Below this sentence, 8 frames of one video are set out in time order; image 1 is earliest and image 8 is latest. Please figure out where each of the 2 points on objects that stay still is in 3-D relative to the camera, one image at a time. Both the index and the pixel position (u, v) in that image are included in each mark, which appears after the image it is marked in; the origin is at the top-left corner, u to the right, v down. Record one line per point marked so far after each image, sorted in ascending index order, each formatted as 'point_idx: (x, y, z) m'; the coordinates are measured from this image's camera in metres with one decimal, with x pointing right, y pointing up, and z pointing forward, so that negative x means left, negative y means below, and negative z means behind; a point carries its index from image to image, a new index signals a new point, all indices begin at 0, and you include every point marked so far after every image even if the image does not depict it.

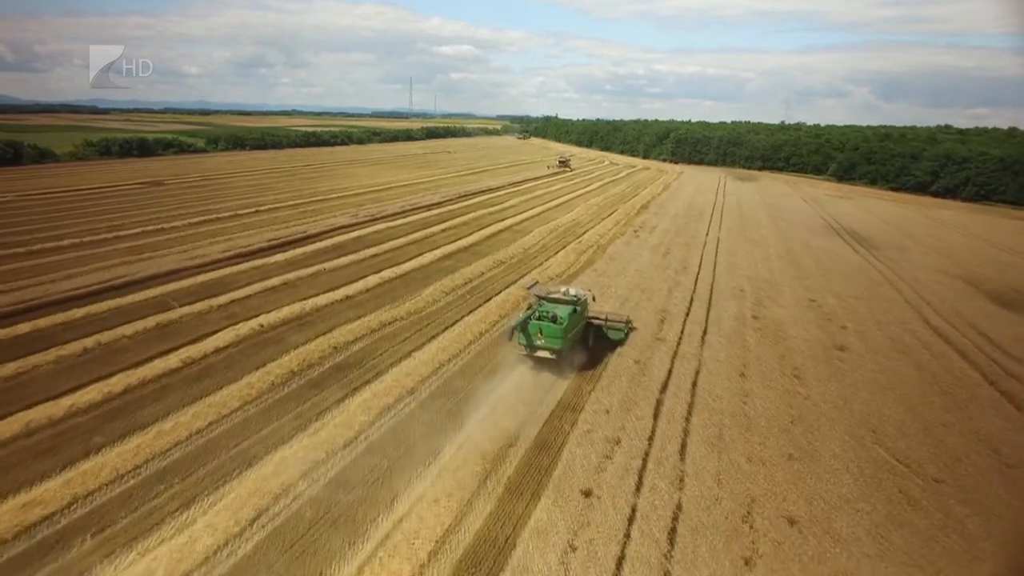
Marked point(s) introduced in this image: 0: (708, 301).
0: (+4.8, -0.3, +16.8) m
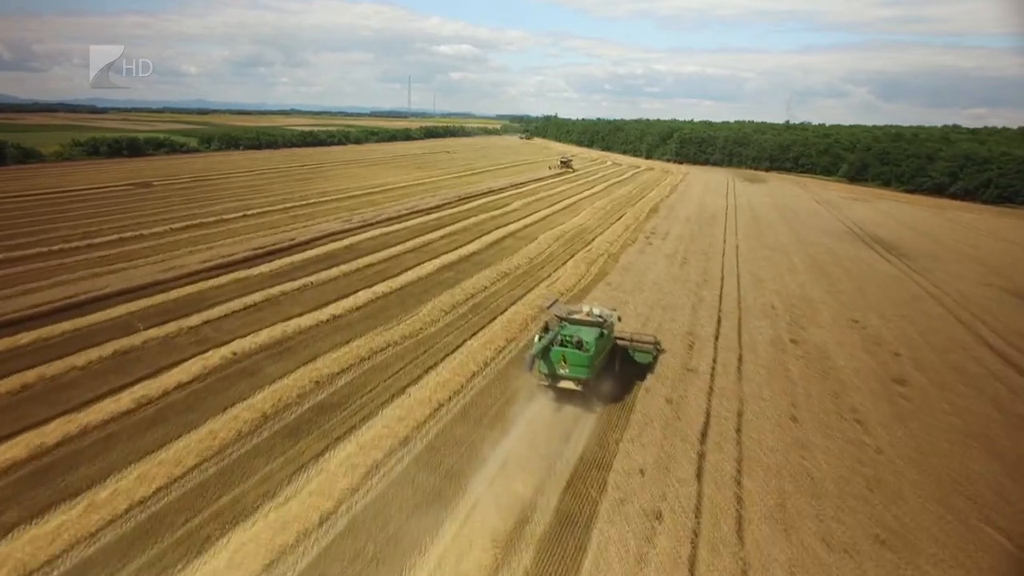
0: (+5.0, -0.7, +15.1) m
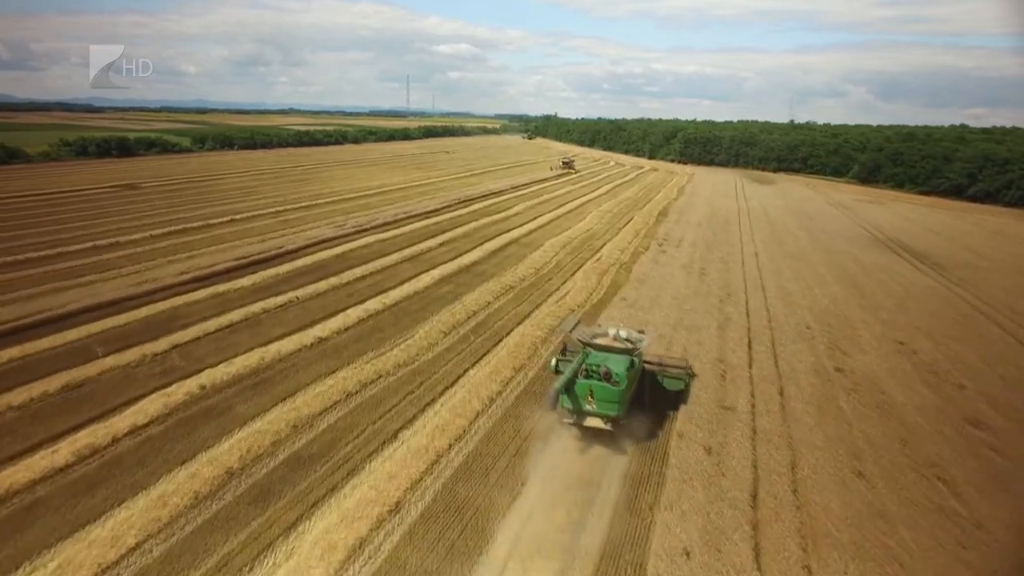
0: (+5.1, -1.1, +13.5) m
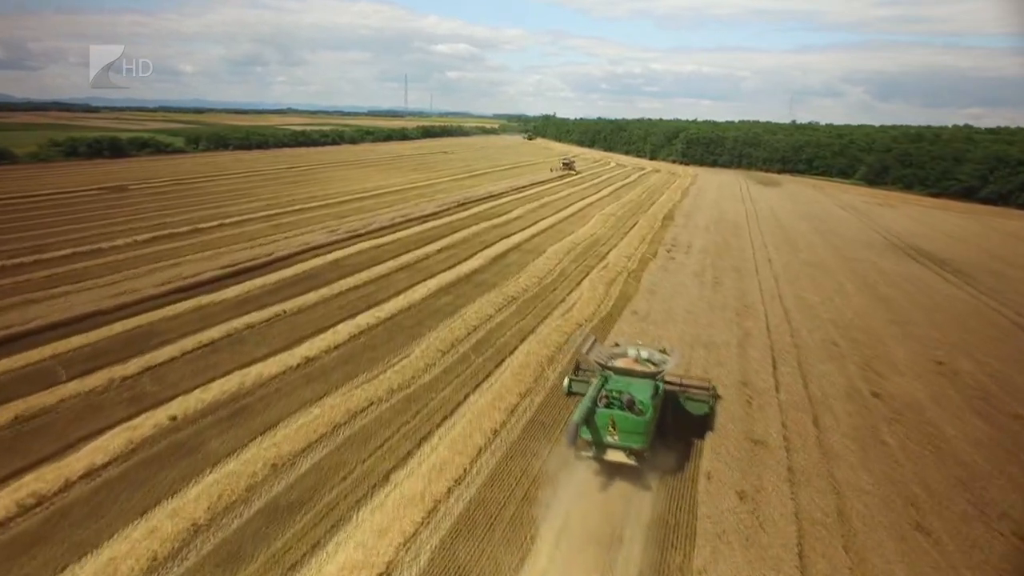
0: (+5.2, -1.4, +12.4) m
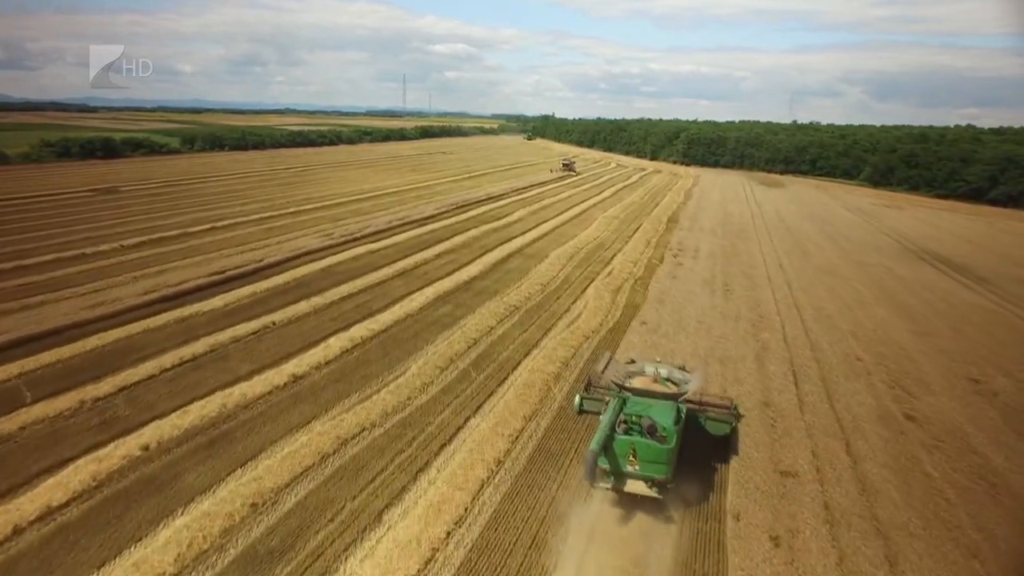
0: (+5.2, -1.6, +11.6) m
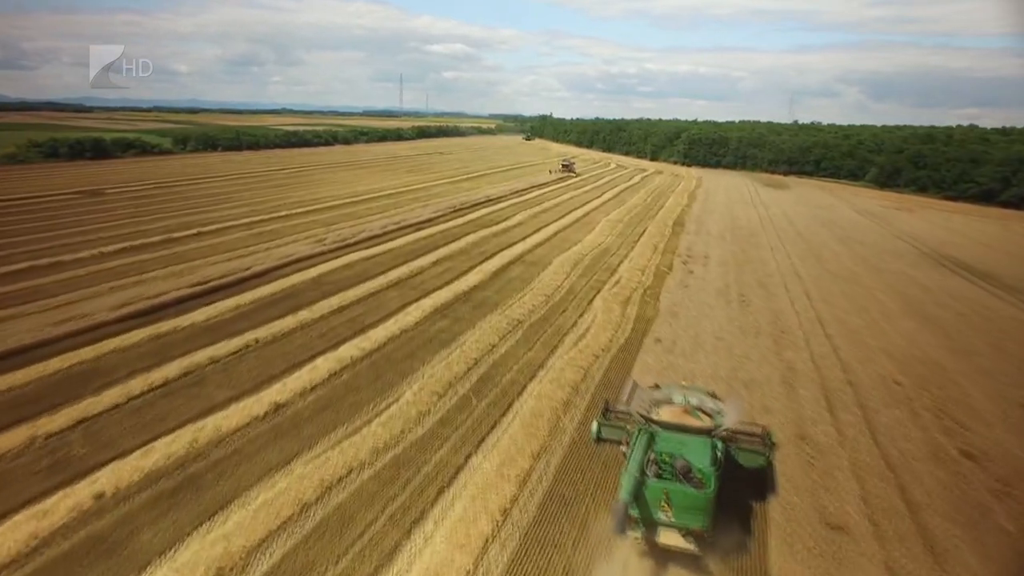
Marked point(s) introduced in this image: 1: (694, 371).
0: (+5.3, -1.9, +10.5) m
1: (+3.2, -1.5, +12.2) m
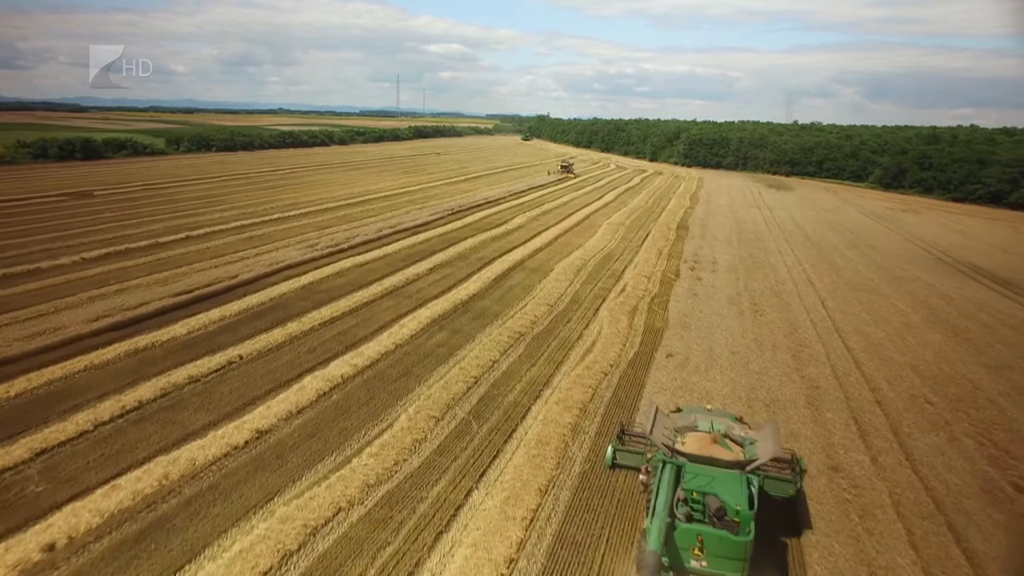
0: (+5.4, -2.1, +9.6) m
1: (+3.3, -1.7, +11.4) m
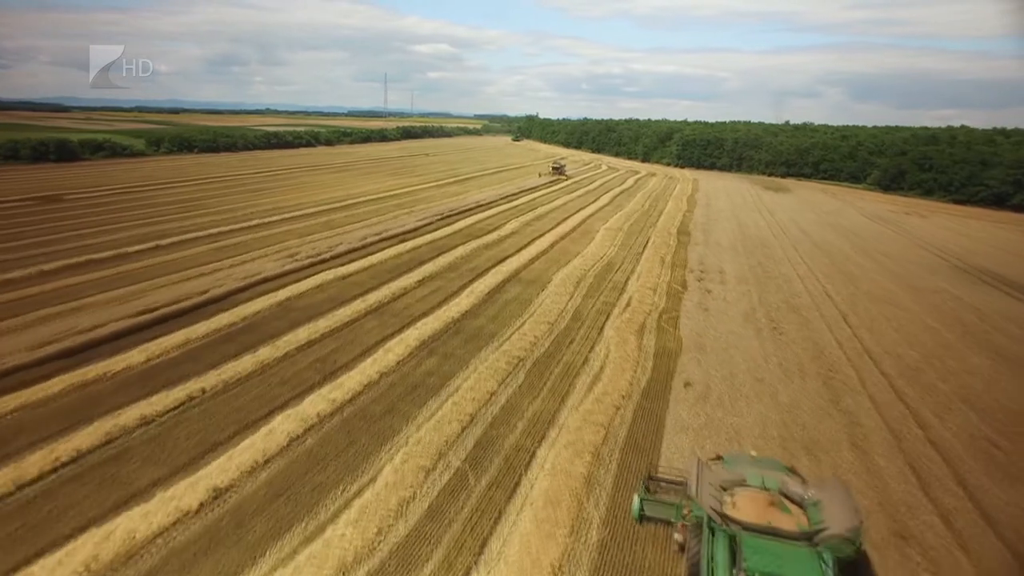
0: (+5.4, -2.4, +8.3) m
1: (+3.3, -2.0, +10.0) m
